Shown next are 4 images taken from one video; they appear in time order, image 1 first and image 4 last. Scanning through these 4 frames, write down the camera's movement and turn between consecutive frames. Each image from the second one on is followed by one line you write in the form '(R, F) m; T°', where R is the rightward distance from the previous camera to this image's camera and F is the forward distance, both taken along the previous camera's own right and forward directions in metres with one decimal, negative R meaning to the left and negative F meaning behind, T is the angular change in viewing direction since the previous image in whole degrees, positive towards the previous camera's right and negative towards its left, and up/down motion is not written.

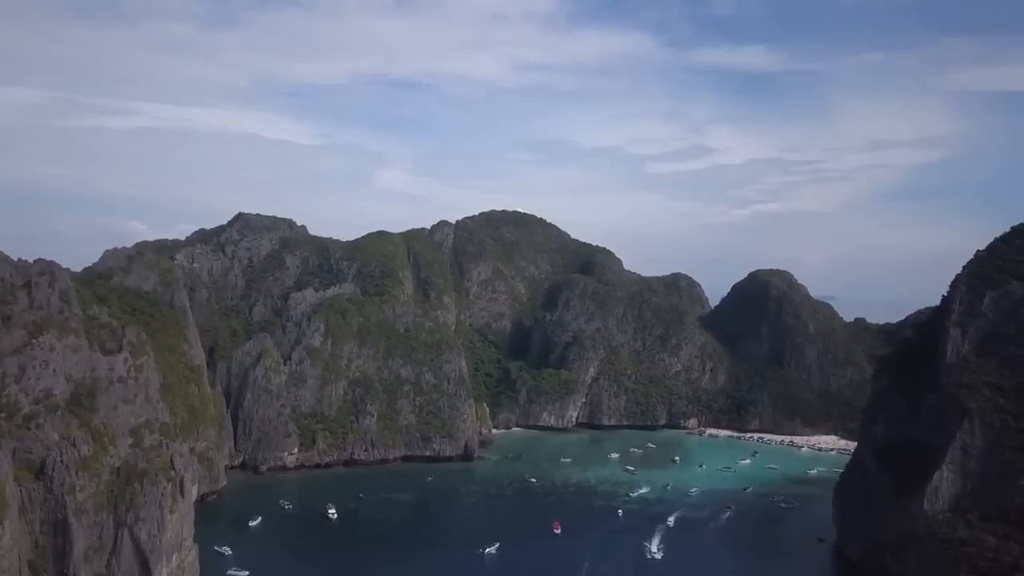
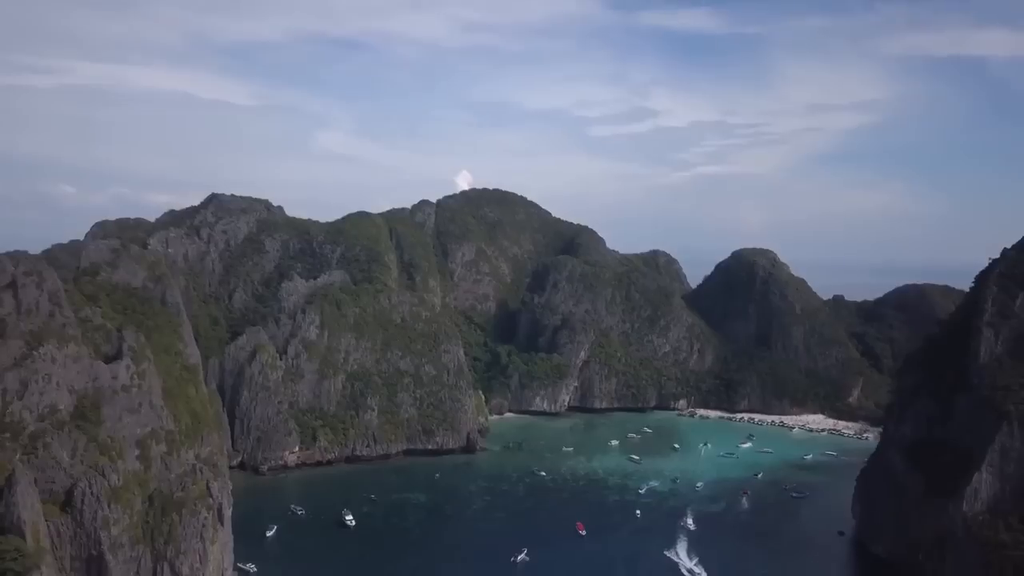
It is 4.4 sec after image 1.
(-3.1, +1.1) m; +4°
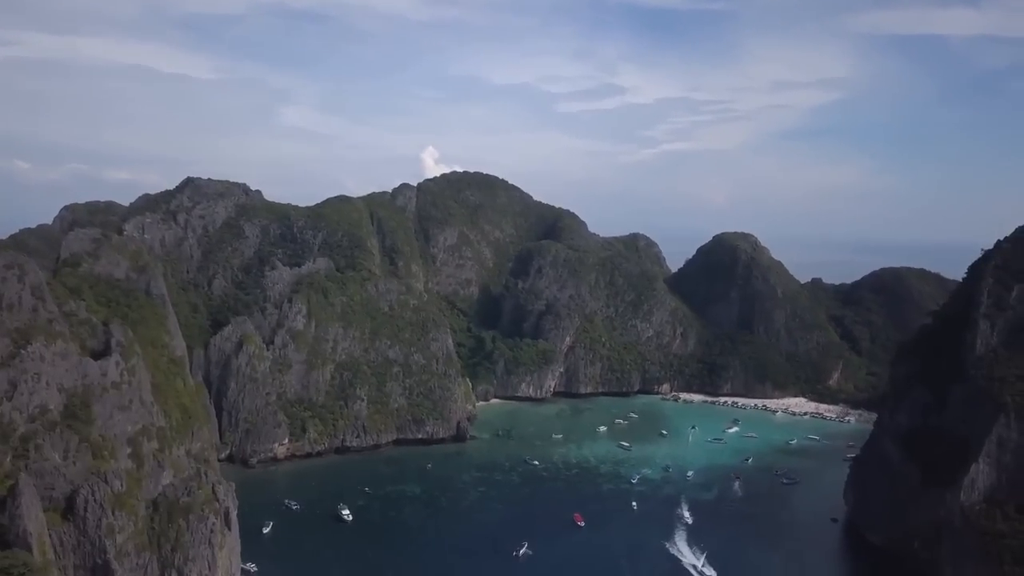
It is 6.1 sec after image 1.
(-1.2, +0.3) m; +2°
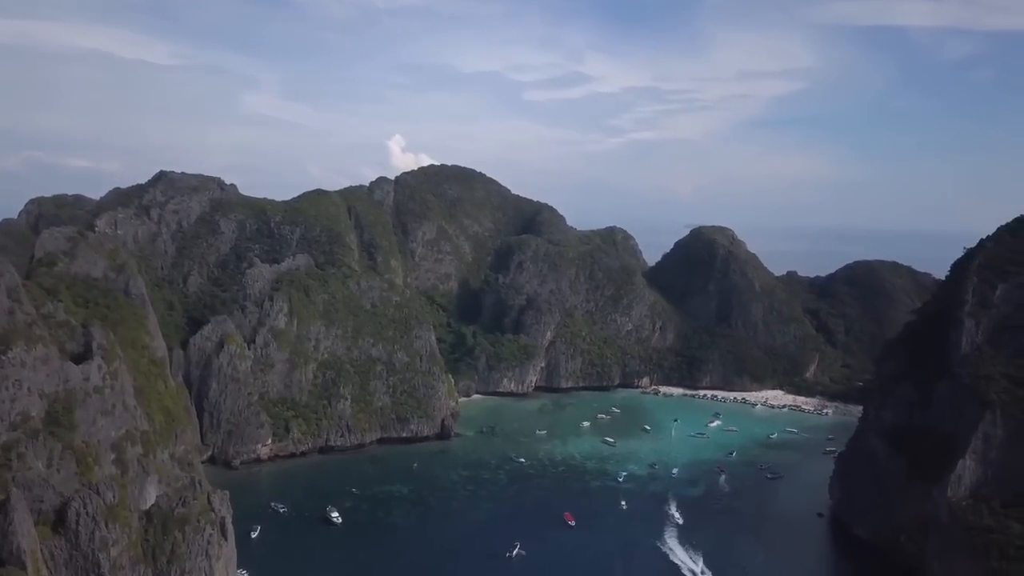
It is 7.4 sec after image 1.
(-0.9, +0.2) m; +2°
